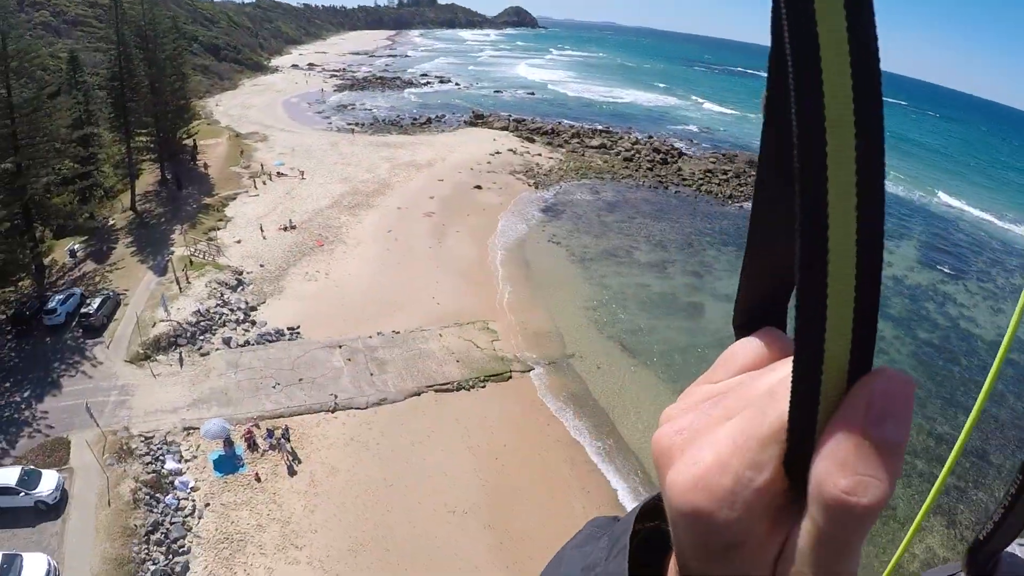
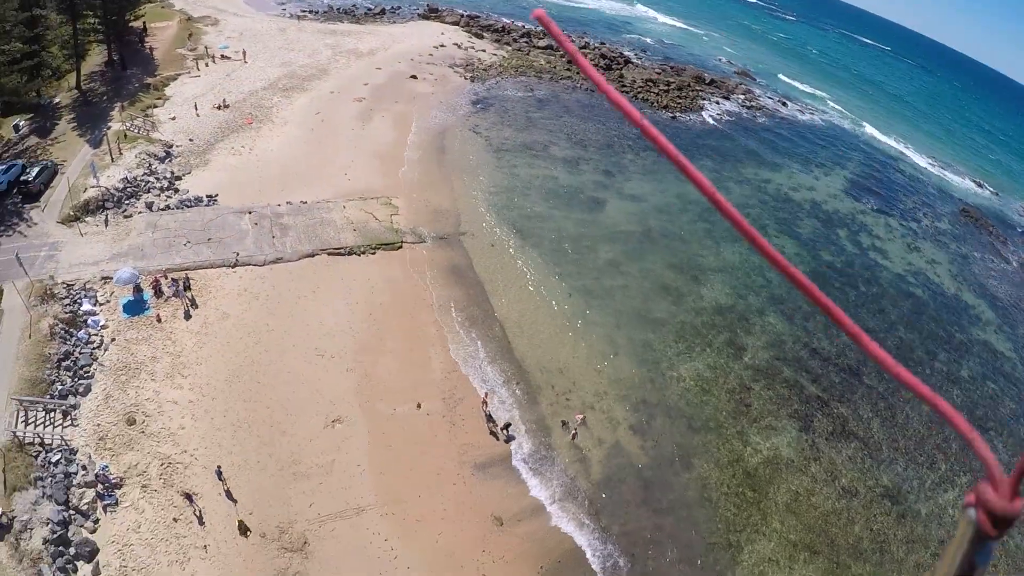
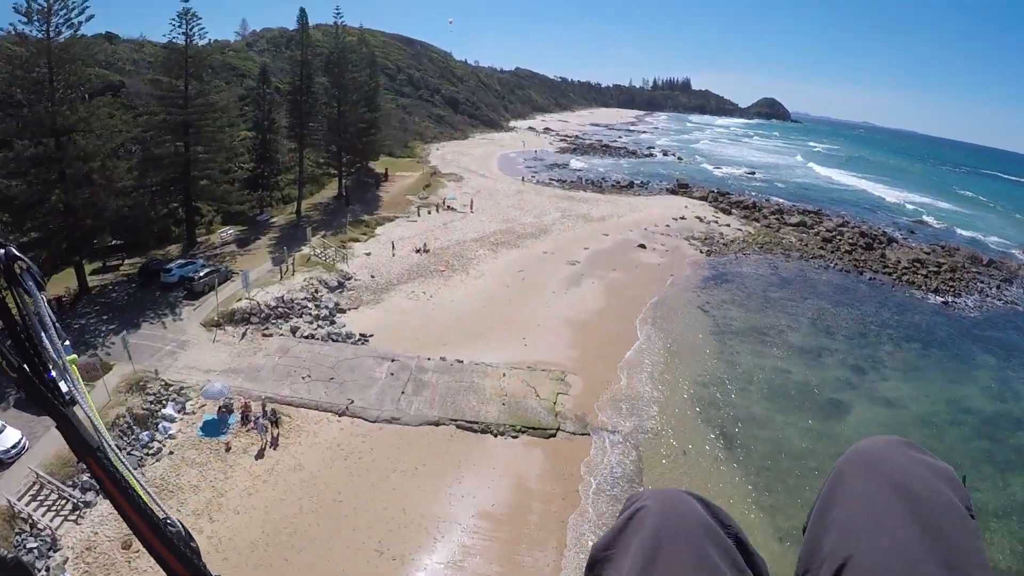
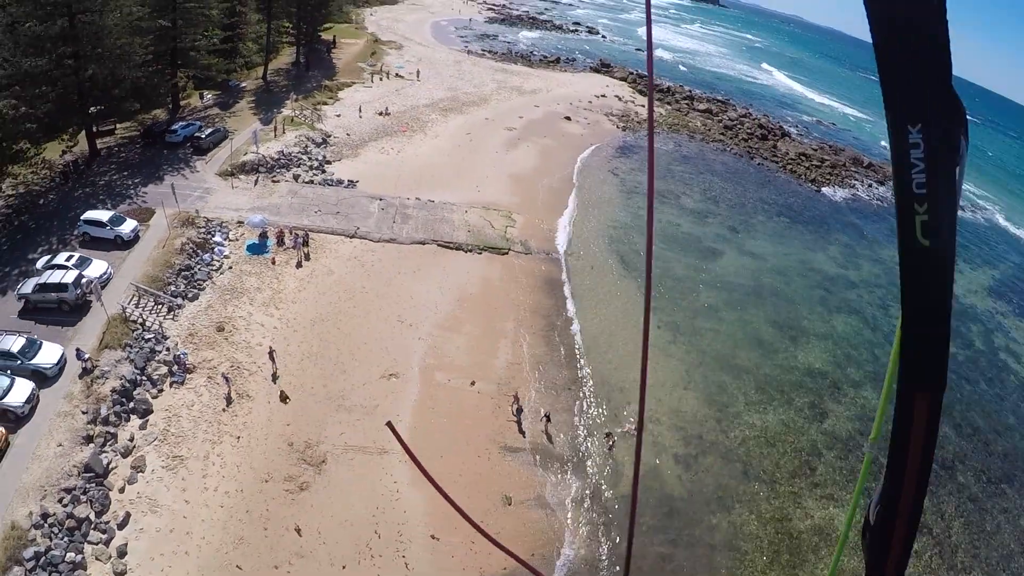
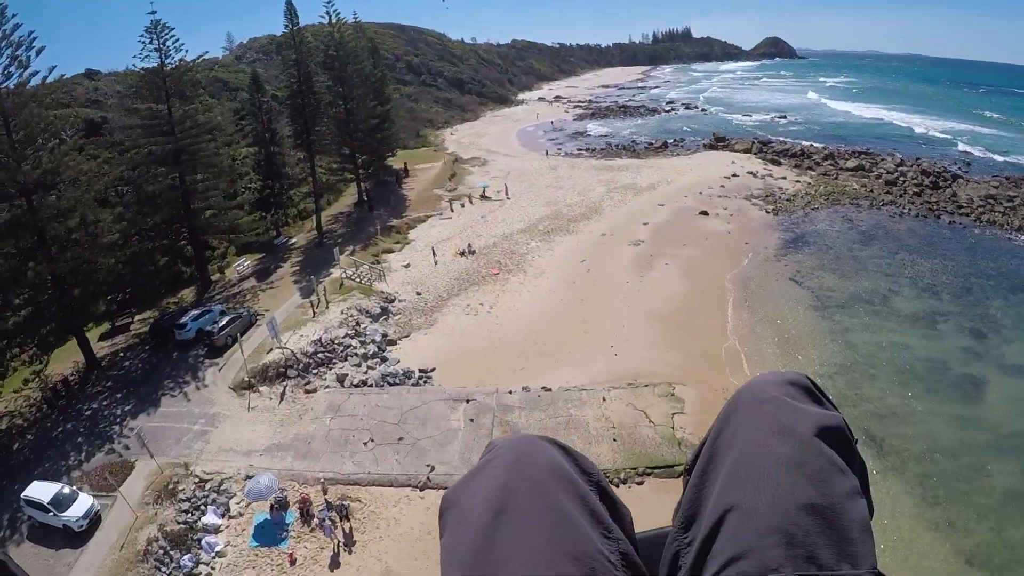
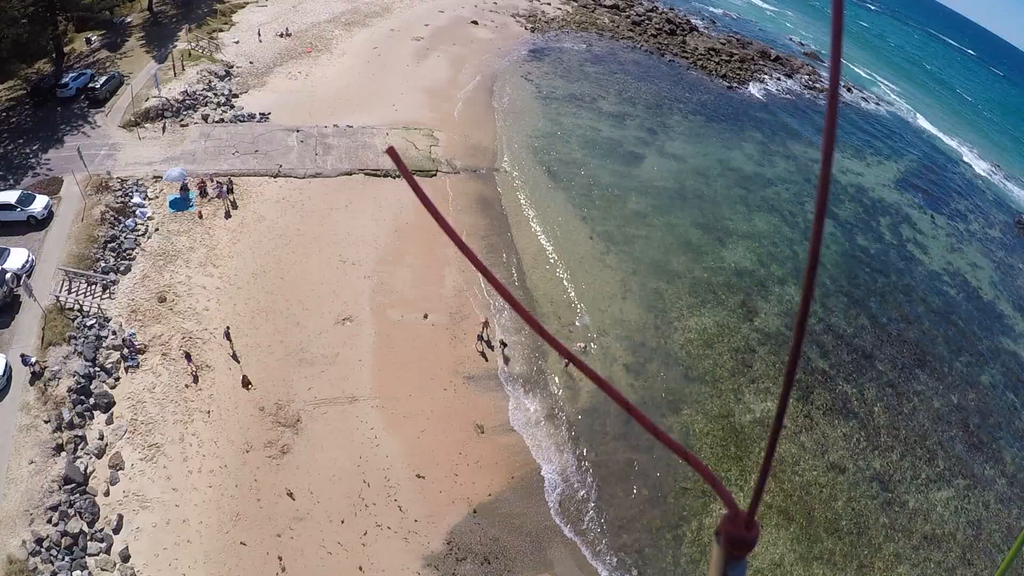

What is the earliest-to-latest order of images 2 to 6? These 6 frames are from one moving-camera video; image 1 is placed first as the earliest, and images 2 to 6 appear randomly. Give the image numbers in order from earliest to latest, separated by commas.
2, 6, 4, 3, 5
